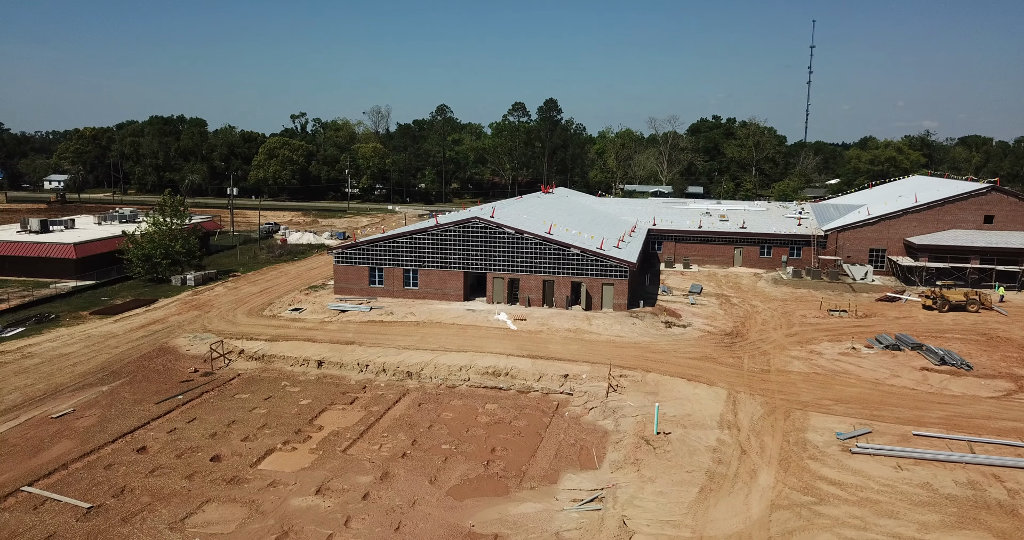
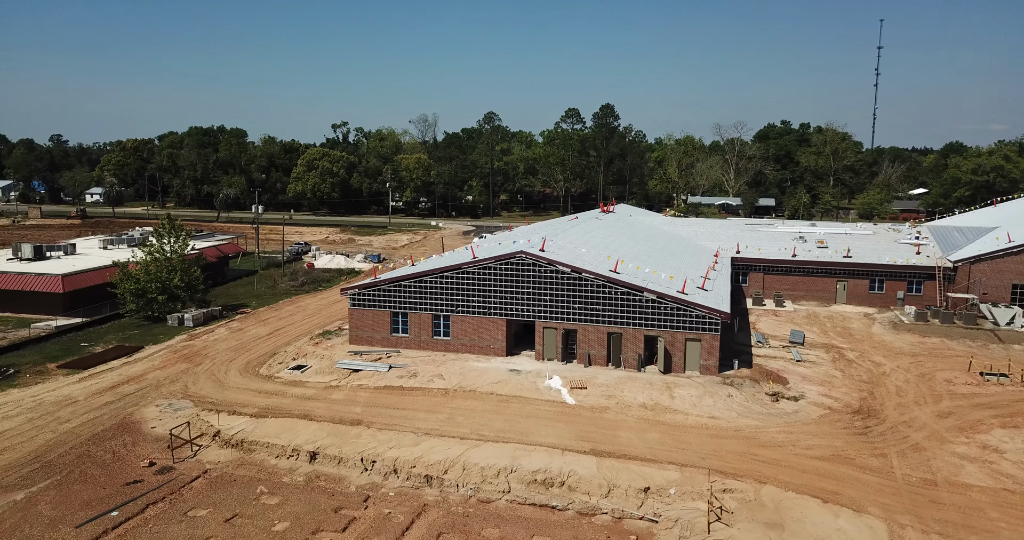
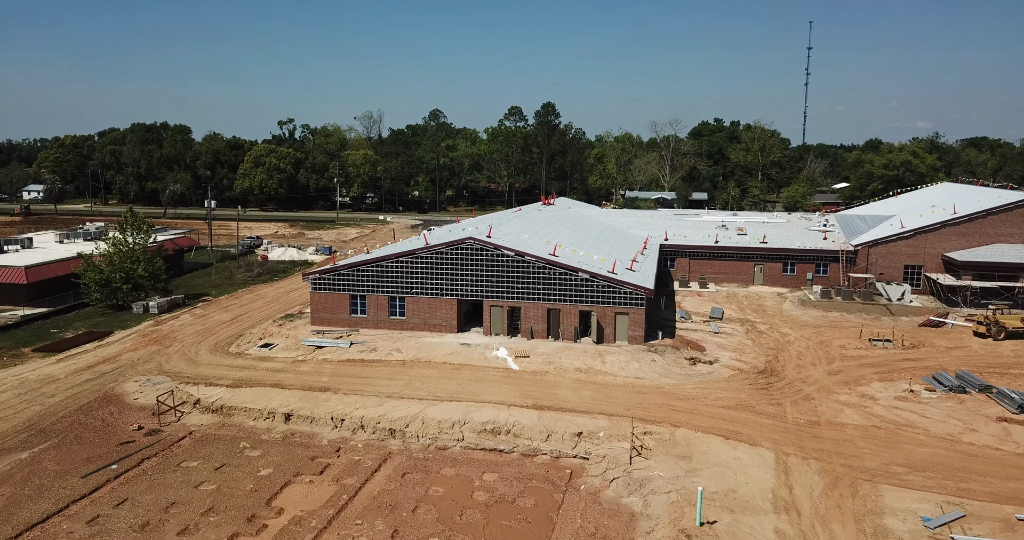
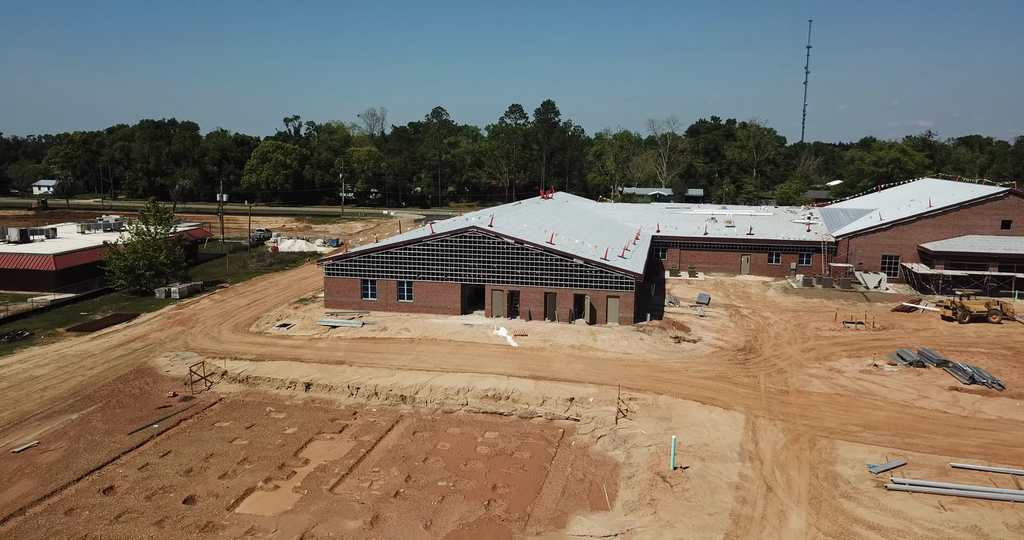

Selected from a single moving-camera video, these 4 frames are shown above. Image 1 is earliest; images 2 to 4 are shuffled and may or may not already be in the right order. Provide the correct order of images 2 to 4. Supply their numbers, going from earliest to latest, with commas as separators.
4, 3, 2
